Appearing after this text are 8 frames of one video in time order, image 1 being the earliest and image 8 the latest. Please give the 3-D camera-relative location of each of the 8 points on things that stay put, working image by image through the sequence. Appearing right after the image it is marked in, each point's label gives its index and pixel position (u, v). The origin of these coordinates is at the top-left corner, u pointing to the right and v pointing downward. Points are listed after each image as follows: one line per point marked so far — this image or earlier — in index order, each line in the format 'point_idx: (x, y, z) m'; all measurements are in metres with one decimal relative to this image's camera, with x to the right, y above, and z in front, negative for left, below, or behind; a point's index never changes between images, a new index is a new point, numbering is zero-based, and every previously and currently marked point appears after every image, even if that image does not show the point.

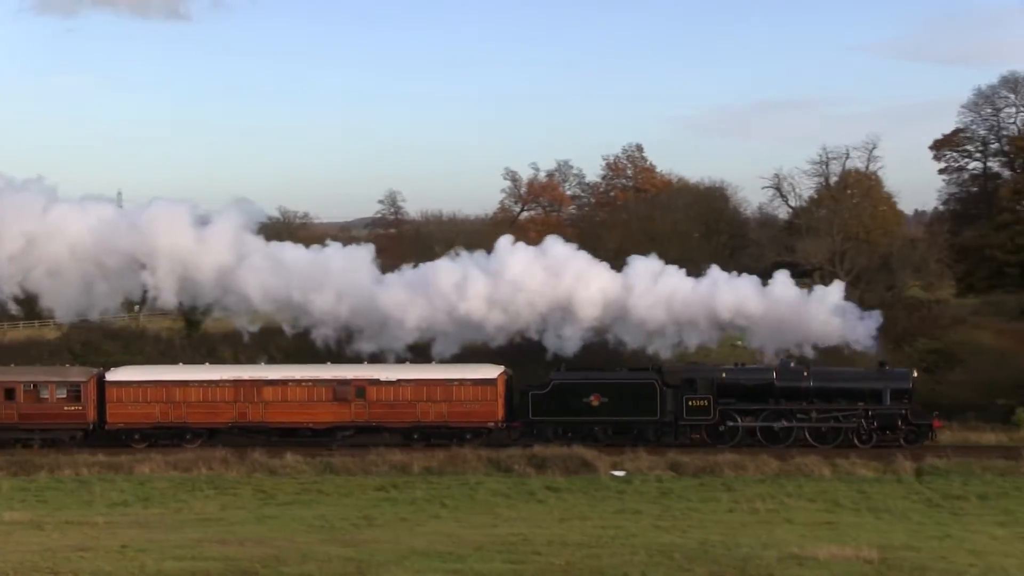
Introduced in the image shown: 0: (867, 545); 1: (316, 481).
0: (+3.7, -2.7, +15.6) m
1: (-2.4, -2.3, +18.4) m
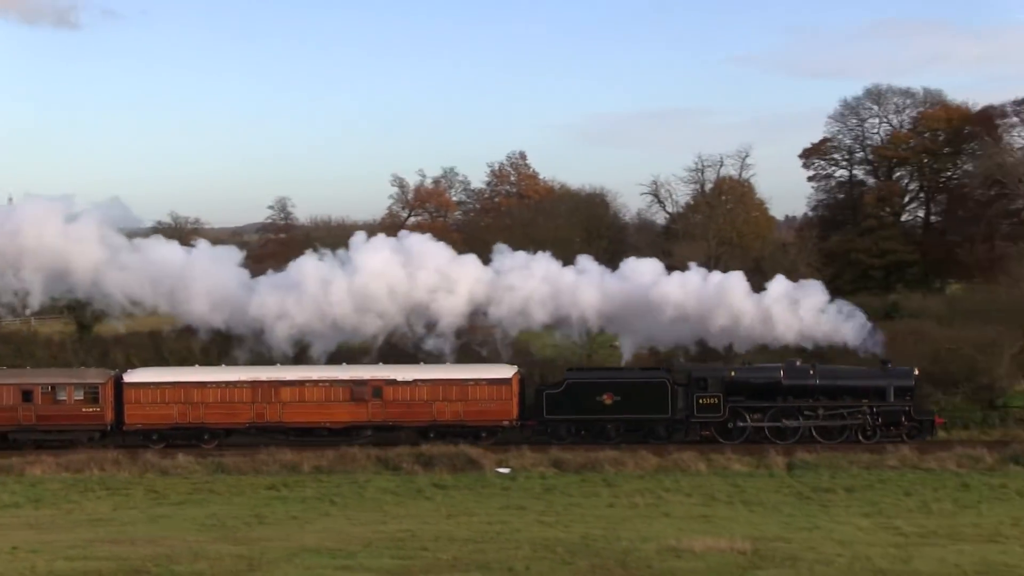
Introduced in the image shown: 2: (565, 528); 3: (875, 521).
0: (+2.5, -2.7, +16.3) m
1: (-3.8, -2.4, +18.7) m
2: (+0.6, -2.7, +16.9) m
3: (+4.0, -2.6, +16.8) m
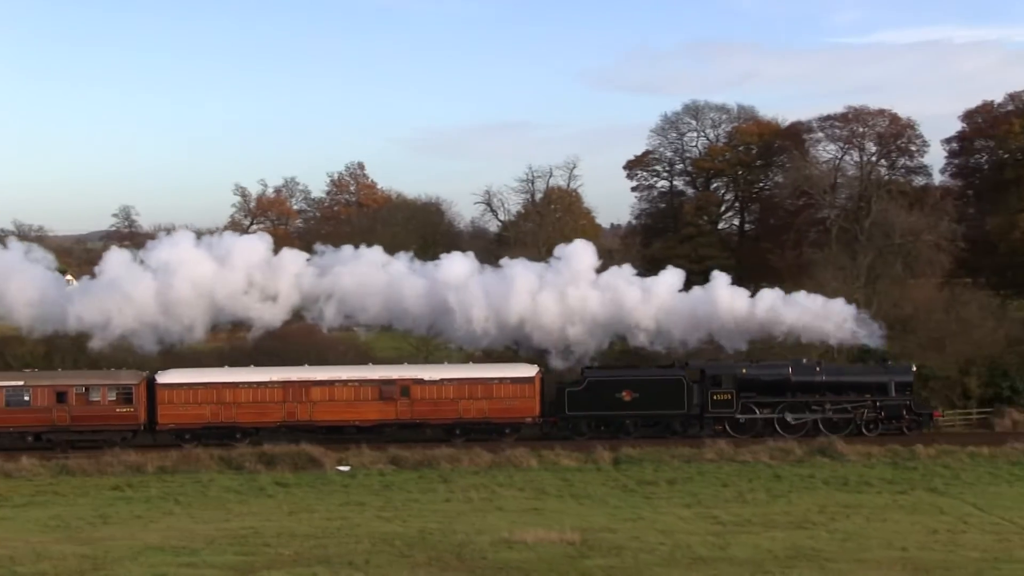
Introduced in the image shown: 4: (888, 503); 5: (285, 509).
0: (+0.7, -2.8, +17.3) m
1: (-5.8, -2.5, +19.0) m
2: (-1.3, -2.7, +17.6) m
3: (+2.2, -2.6, +17.8) m
4: (+4.5, -2.6, +17.9) m
5: (-2.7, -2.6, +18.0) m
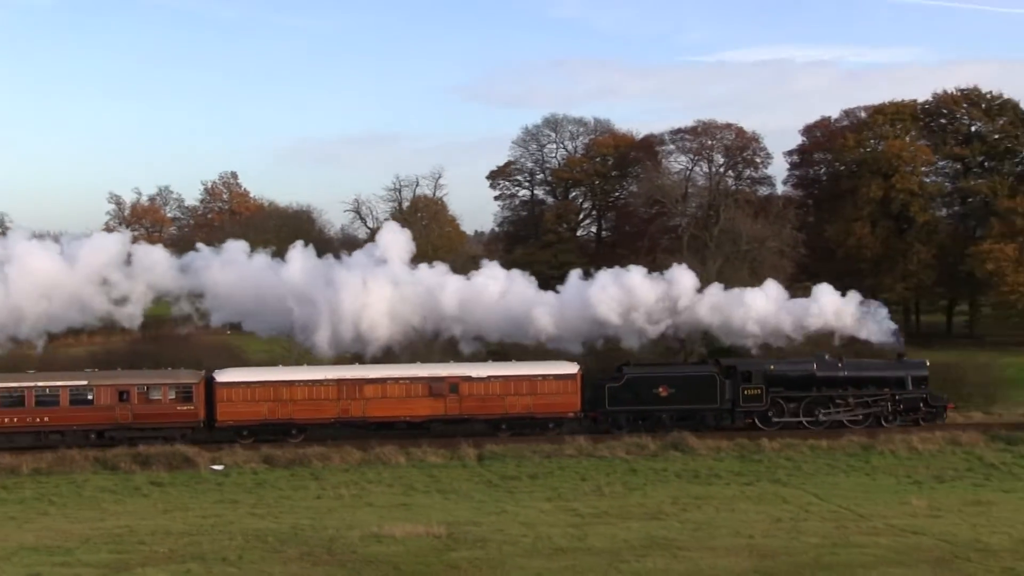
0: (-0.9, -2.8, +18.1) m
1: (-7.5, -2.5, +19.3) m
2: (-2.9, -2.8, +18.3) m
3: (+0.5, -2.7, +18.8) m
4: (+2.8, -2.6, +19.0) m
5: (-4.3, -2.7, +18.6) m
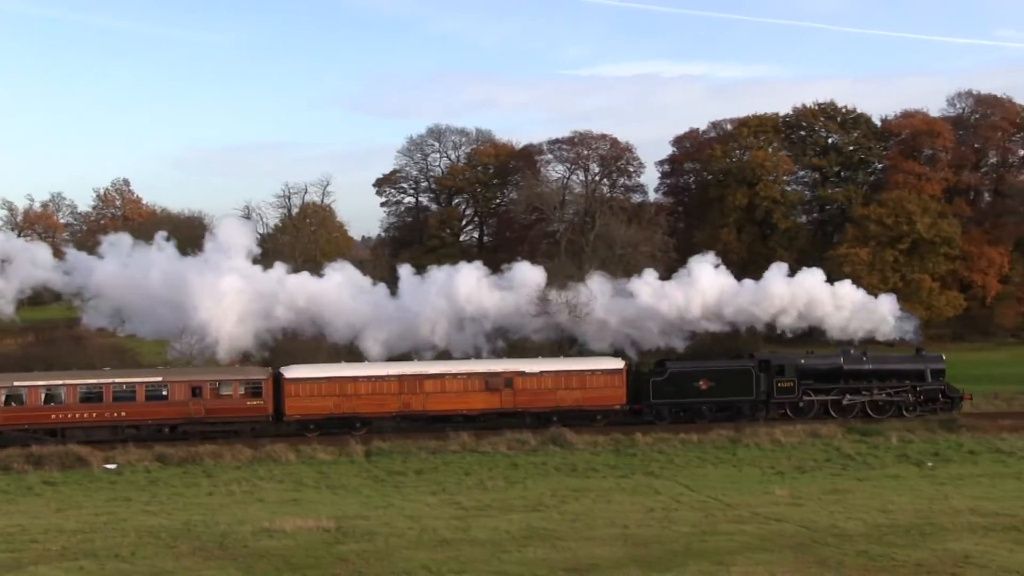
0: (-2.3, -2.9, +18.8) m
1: (-9.0, -2.6, +19.6) m
2: (-4.3, -2.9, +18.9) m
3: (-0.9, -2.7, +19.6) m
4: (+1.3, -2.6, +20.0) m
5: (-5.8, -2.7, +19.0) m
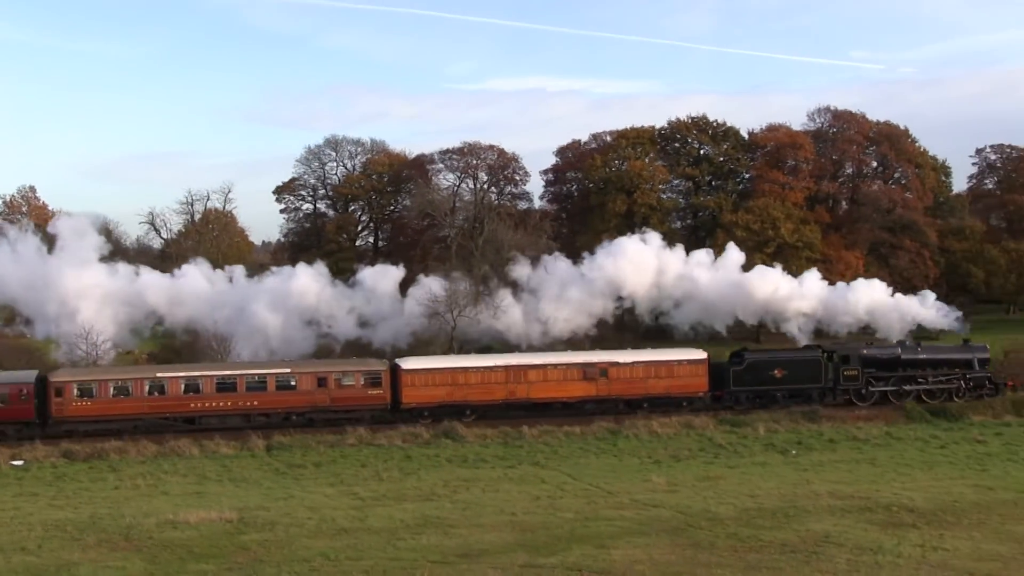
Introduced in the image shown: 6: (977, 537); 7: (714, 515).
0: (-3.7, -2.9, +19.8) m
1: (-10.4, -2.6, +20.1) m
2: (-5.7, -2.9, +19.7) m
3: (-2.4, -2.8, +20.7) m
4: (-0.2, -2.6, +21.2) m
5: (-7.2, -2.8, +19.8) m
6: (+5.2, -2.8, +16.9) m
7: (+2.5, -2.8, +18.8) m
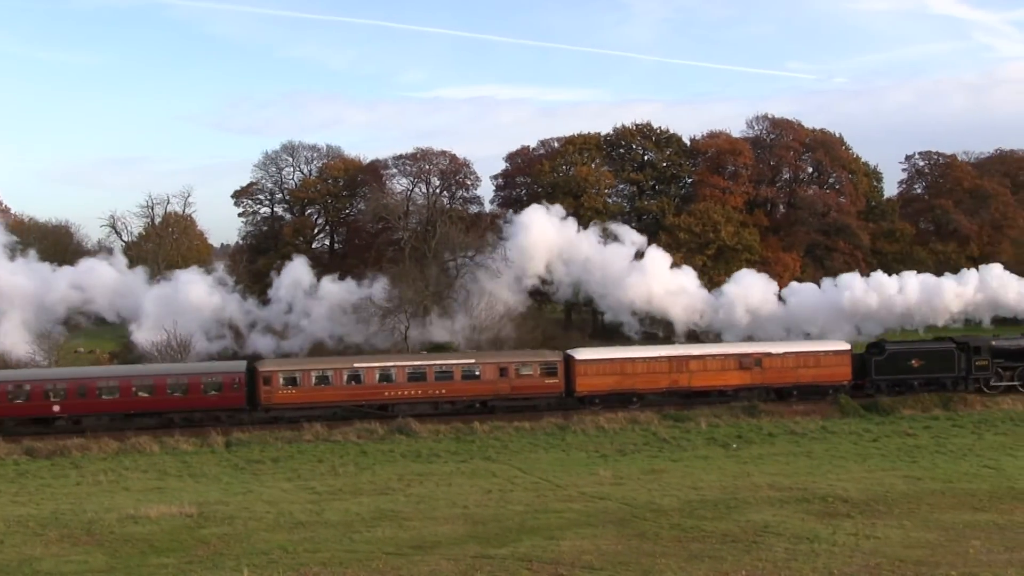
0: (-4.4, -2.9, +20.4) m
1: (-11.0, -2.7, +20.5) m
2: (-6.4, -2.9, +20.2) m
3: (-3.1, -2.8, +21.3) m
4: (-0.9, -2.7, +21.9) m
5: (-7.8, -2.8, +20.3) m
6: (+4.6, -2.8, +17.8) m
7: (+1.9, -2.8, +19.6) m
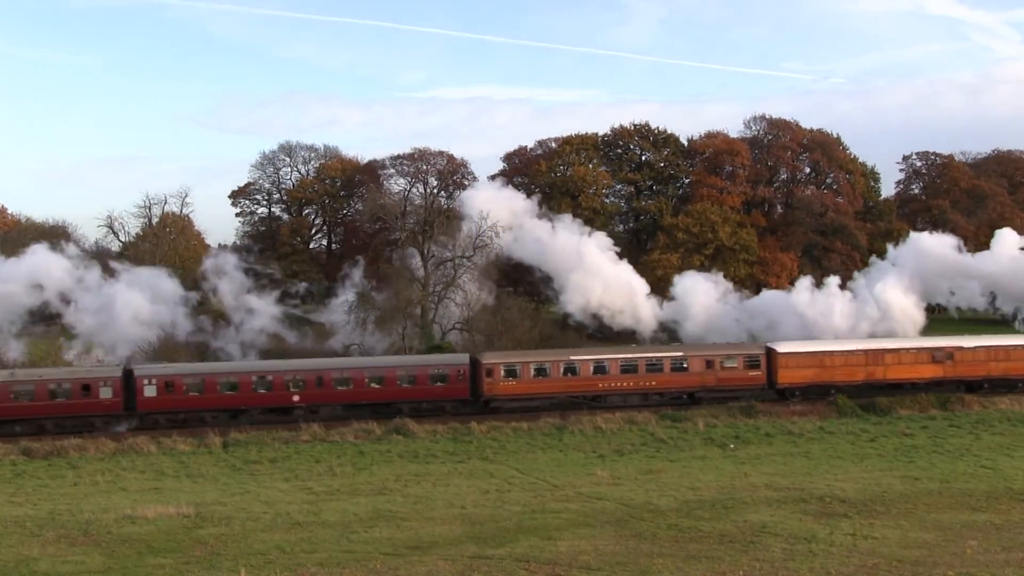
0: (-4.4, -2.9, +20.4) m
1: (-11.1, -2.7, +20.5) m
2: (-6.4, -2.9, +20.2) m
3: (-3.1, -2.8, +21.3) m
4: (-0.9, -2.7, +21.9) m
5: (-7.9, -2.8, +20.3) m
6: (+4.6, -2.8, +17.8) m
7: (+1.9, -2.8, +19.6) m
